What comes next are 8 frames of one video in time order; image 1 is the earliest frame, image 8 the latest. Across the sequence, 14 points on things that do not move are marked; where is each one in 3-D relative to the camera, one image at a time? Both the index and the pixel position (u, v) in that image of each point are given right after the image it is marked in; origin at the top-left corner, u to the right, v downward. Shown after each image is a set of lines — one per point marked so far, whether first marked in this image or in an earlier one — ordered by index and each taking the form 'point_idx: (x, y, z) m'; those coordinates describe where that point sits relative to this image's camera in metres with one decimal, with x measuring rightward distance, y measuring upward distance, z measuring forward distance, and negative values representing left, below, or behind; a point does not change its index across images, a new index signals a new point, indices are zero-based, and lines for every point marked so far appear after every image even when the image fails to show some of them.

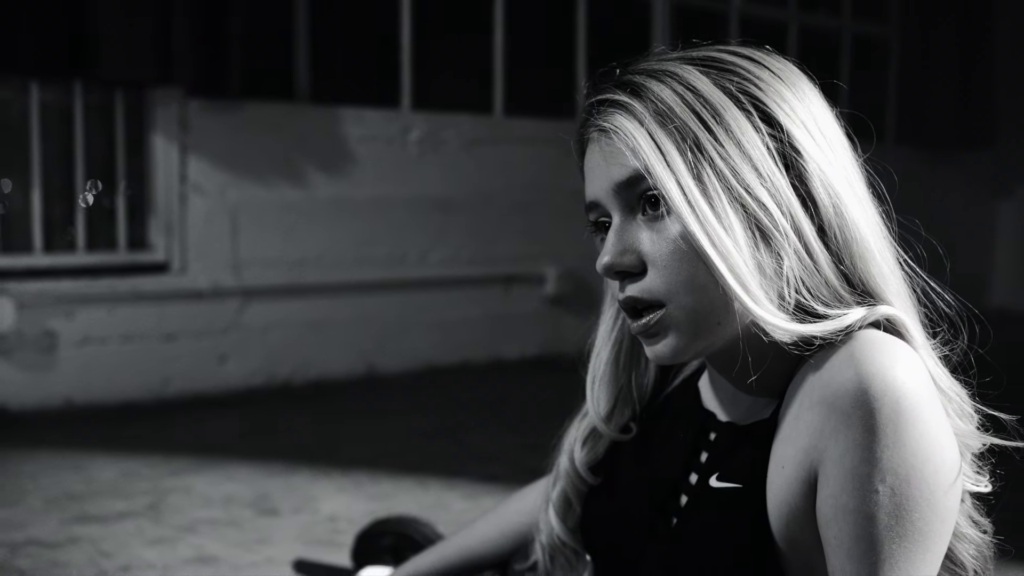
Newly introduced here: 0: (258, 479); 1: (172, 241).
0: (-0.7, -0.5, +3.0) m
1: (-1.2, +0.2, +3.9) m
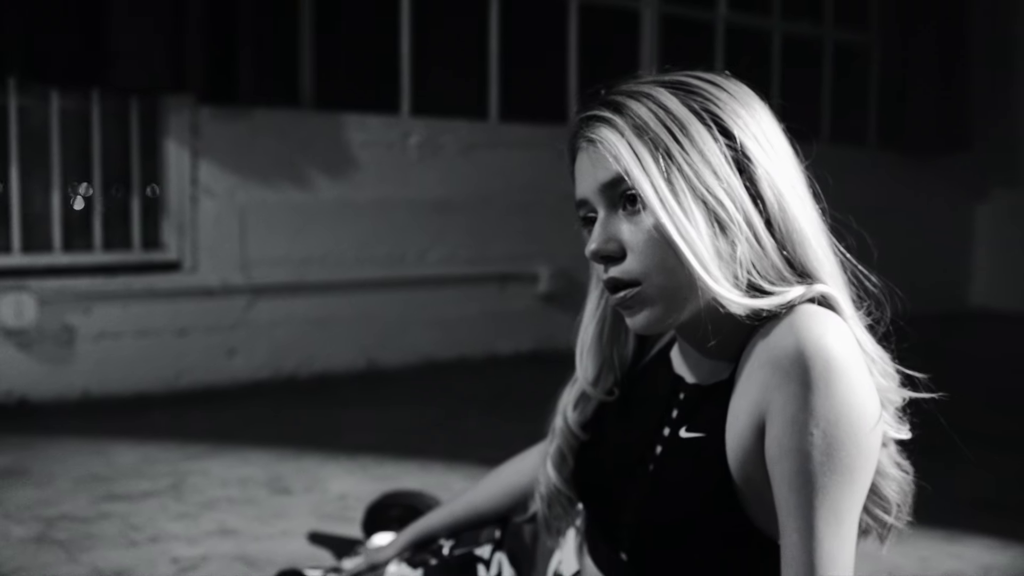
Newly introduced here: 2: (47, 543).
0: (-0.7, -0.5, +3.2) m
1: (-1.2, +0.2, +4.2) m
2: (-1.1, -0.6, +2.5) m
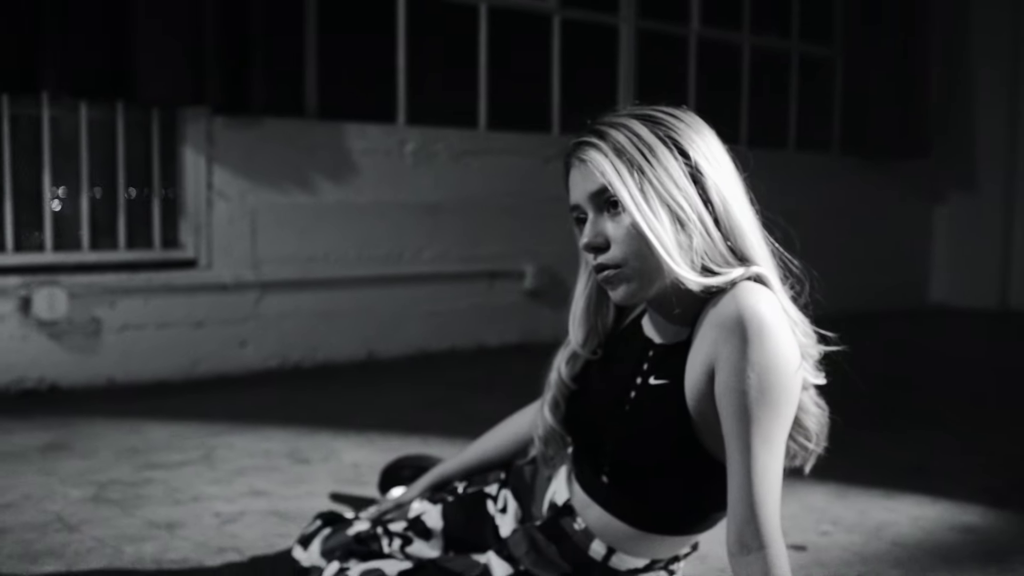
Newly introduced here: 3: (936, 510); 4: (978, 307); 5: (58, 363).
0: (-0.7, -0.5, +3.6) m
1: (-1.3, +0.2, +4.5) m
2: (-1.1, -0.6, +2.8) m
3: (+1.1, -0.6, +2.9) m
4: (+3.4, -0.1, +7.9) m
5: (-1.7, -0.3, +4.2) m
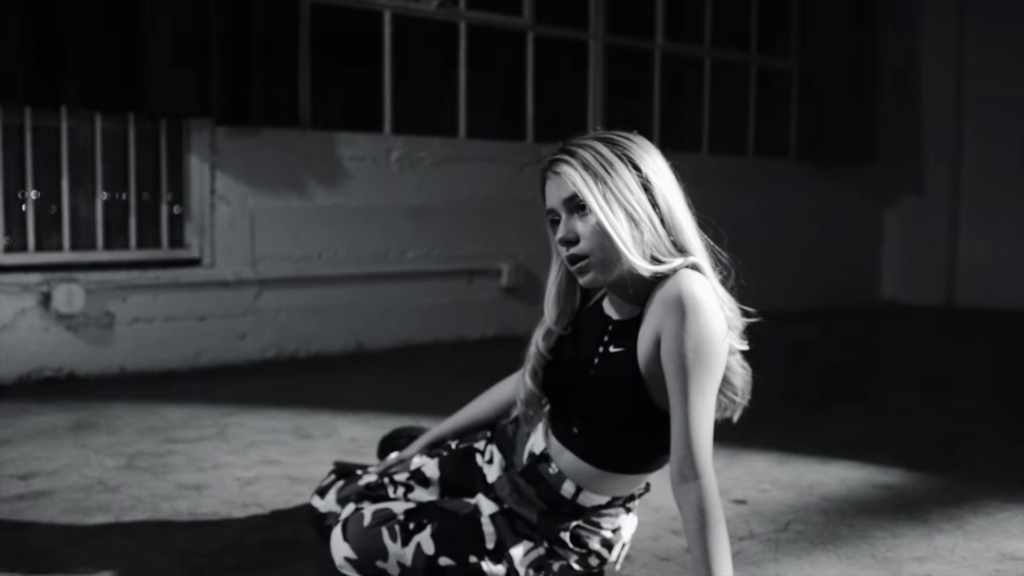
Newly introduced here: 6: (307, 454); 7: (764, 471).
0: (-0.8, -0.5, +4.0) m
1: (-1.4, +0.2, +4.9) m
2: (-1.1, -0.5, +3.2) m
3: (+1.1, -0.6, +3.4) m
4: (+3.2, -0.1, +8.4) m
5: (-1.8, -0.3, +4.5) m
6: (-0.7, -0.5, +3.5) m
7: (+0.8, -0.6, +3.4) m
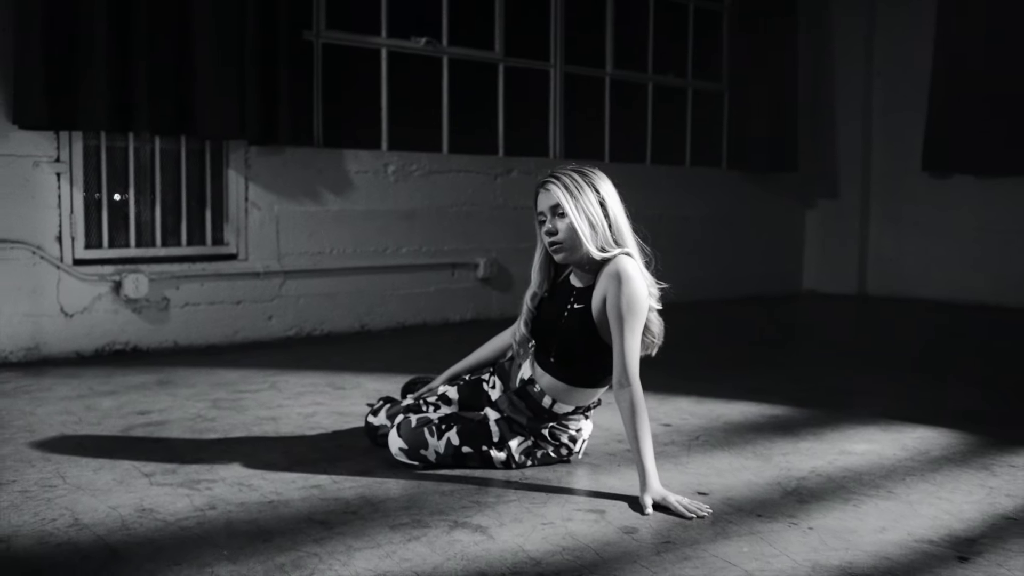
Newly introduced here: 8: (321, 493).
0: (-0.9, -0.4, +5.1) m
1: (-1.5, +0.3, +6.0) m
2: (-1.2, -0.5, +4.4) m
3: (+1.0, -0.5, +4.6) m
4: (+2.9, 0.0, +9.7) m
5: (-1.9, -0.2, +5.6) m
6: (-0.7, -0.5, +4.6) m
7: (+0.7, -0.5, +4.6) m
8: (-0.6, -0.6, +3.2) m
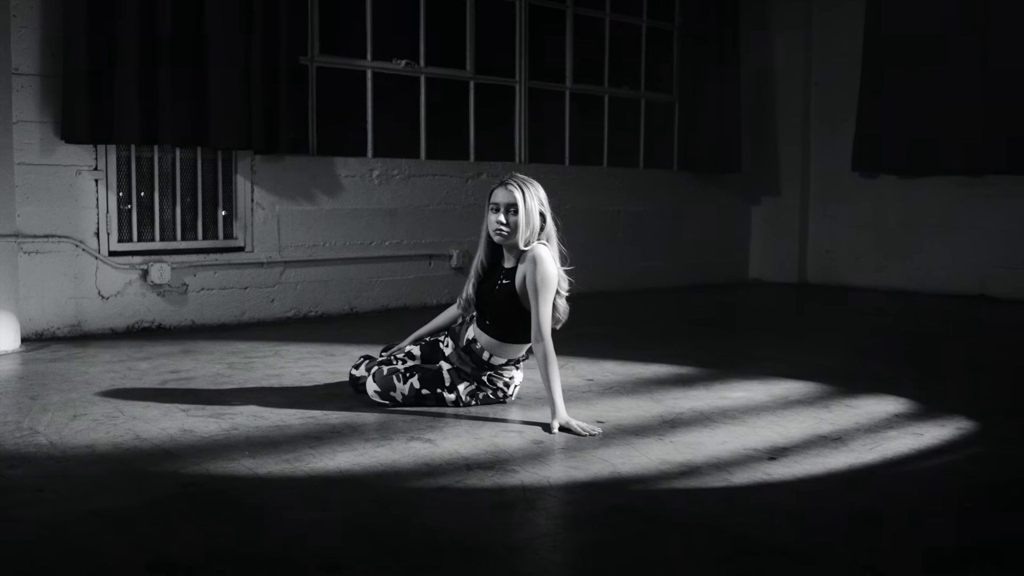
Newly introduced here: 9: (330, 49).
0: (-1.1, -0.3, +6.2) m
1: (-1.7, +0.3, +7.1) m
2: (-1.4, -0.4, +5.4) m
3: (+0.8, -0.4, +5.7) m
4: (+2.7, +0.1, +10.8) m
5: (-2.1, -0.1, +6.7) m
6: (-0.9, -0.4, +5.7) m
7: (+0.5, -0.4, +5.7) m
8: (-0.8, -0.5, +4.3) m
9: (-1.2, +1.6, +7.5) m
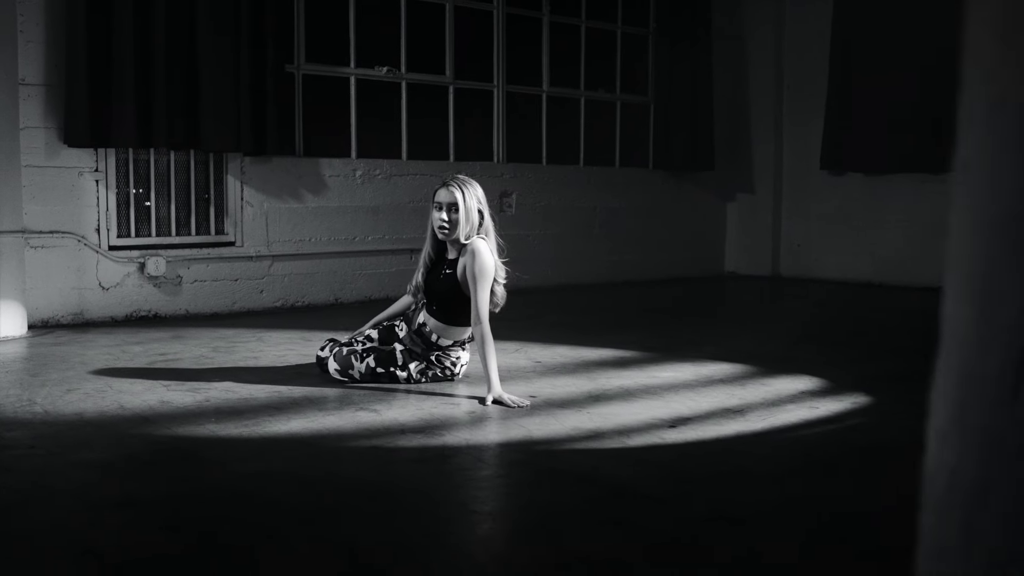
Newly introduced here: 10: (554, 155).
0: (-1.3, -0.3, +6.7) m
1: (-1.9, +0.4, +7.7) m
2: (-1.6, -0.4, +6.0) m
3: (+0.6, -0.4, +6.2) m
4: (+2.5, +0.1, +11.3) m
5: (-2.4, -0.1, +7.3) m
6: (-1.2, -0.3, +6.2) m
7: (+0.3, -0.4, +6.2) m
8: (-1.0, -0.5, +4.8) m
9: (-1.4, +1.7, +8.0) m
10: (+0.4, +1.2, +9.7) m
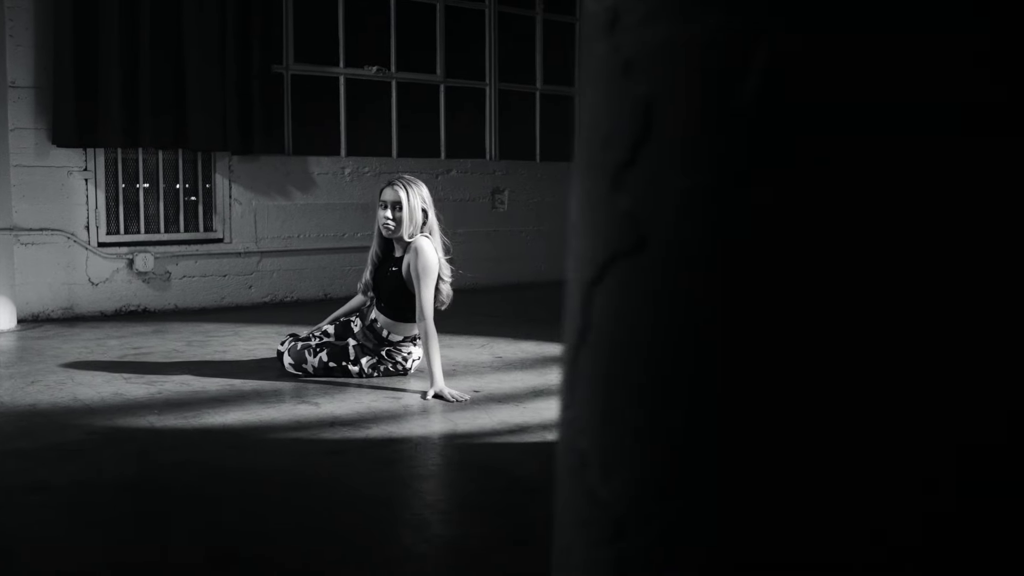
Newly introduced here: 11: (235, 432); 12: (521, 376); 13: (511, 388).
0: (-1.5, -0.3, +6.9) m
1: (-2.1, +0.4, +7.9) m
2: (-1.8, -0.3, +6.2) m
3: (+0.4, -0.3, +6.3) m
4: (+2.6, +0.2, +11.3) m
5: (-2.5, -0.1, +7.5) m
6: (-1.3, -0.3, +6.4) m
7: (+0.1, -0.3, +6.3) m
8: (-1.3, -0.5, +5.0) m
9: (-1.6, +1.7, +8.2) m
10: (+0.3, +1.2, +9.8) m
11: (-1.0, -0.5, +4.1) m
12: (+0.1, -0.4, +5.4) m
13: (0.0, -0.5, +5.1) m
